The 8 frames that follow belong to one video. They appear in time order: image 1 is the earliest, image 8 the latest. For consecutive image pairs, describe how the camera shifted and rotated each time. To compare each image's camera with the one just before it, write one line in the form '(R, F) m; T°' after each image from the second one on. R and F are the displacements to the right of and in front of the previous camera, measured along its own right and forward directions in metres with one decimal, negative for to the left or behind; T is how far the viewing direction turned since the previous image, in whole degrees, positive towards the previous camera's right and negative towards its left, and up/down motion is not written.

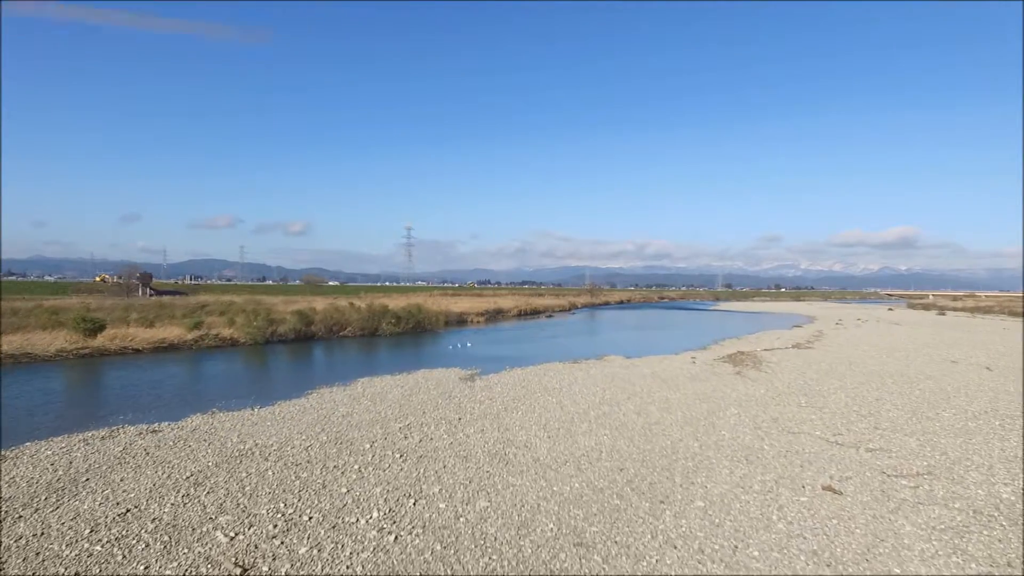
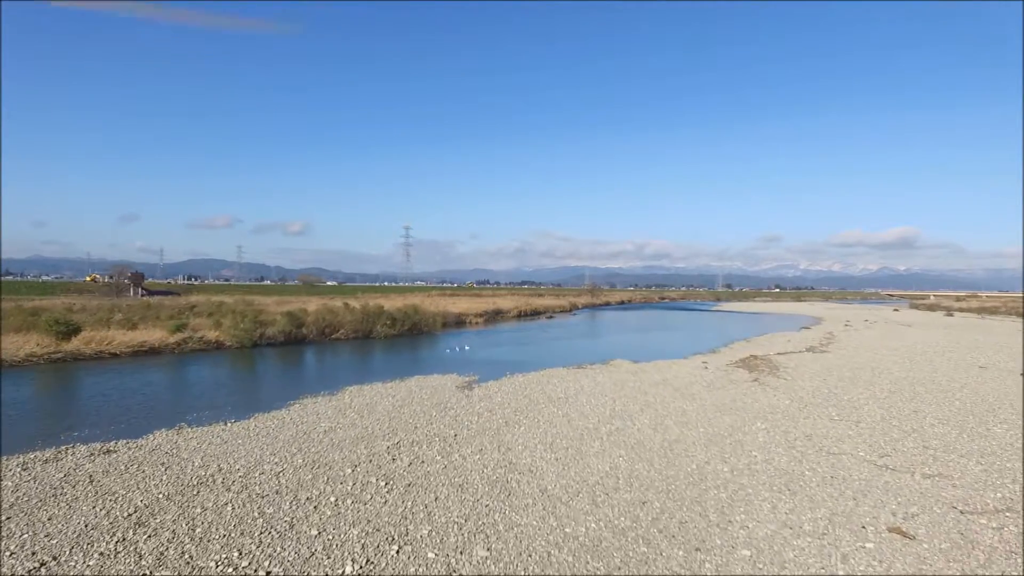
(-0.1, +1.5) m; 0°
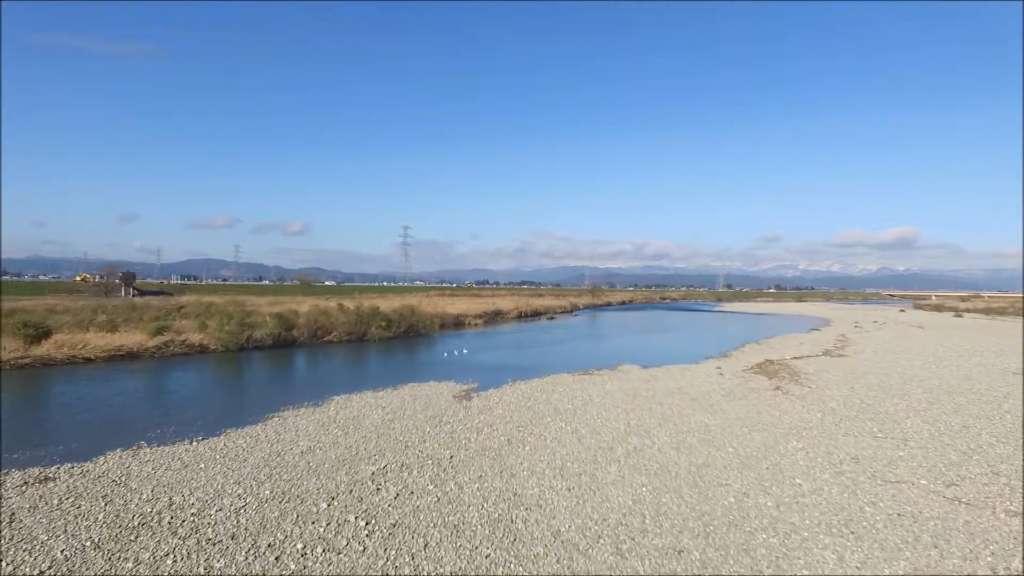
(-0.1, +1.5) m; 0°
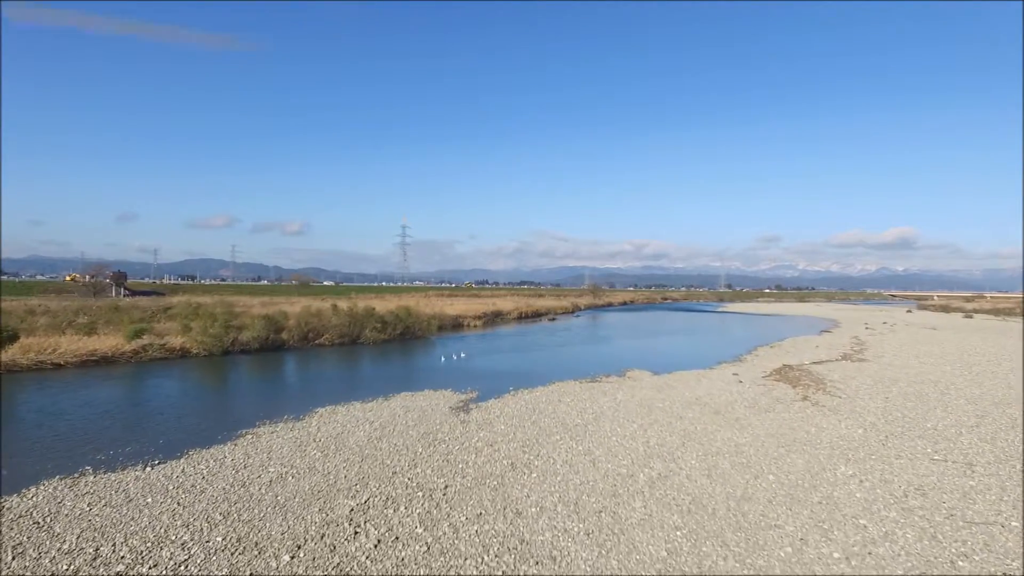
(-0.1, +1.6) m; 0°
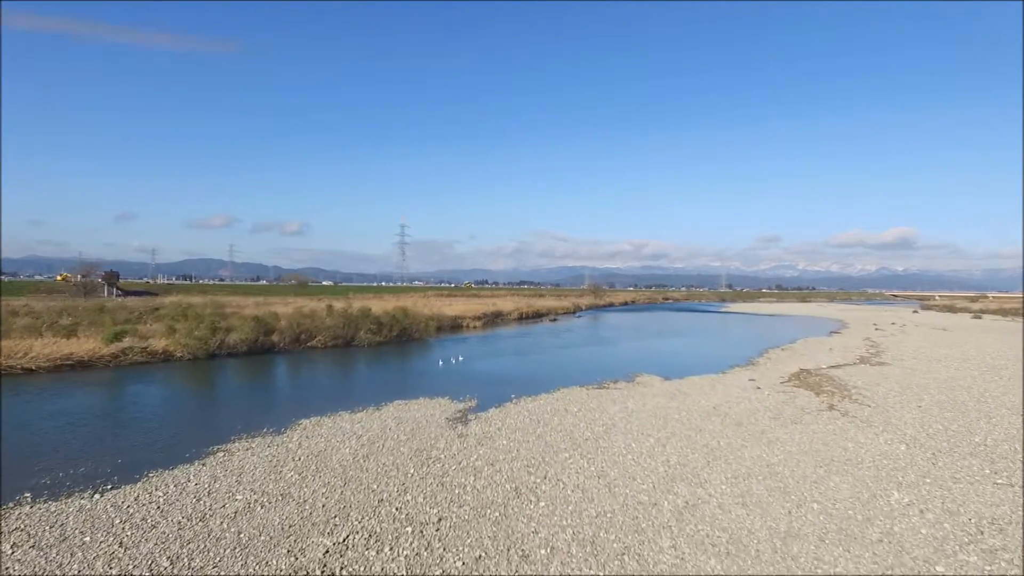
(-0.1, +1.3) m; 0°
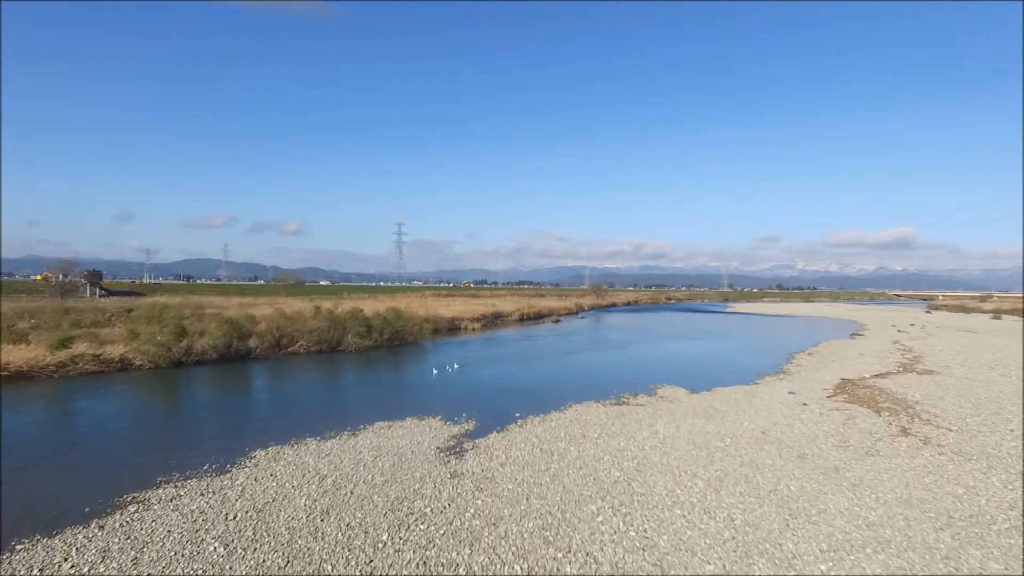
(-0.2, +2.7) m; 0°
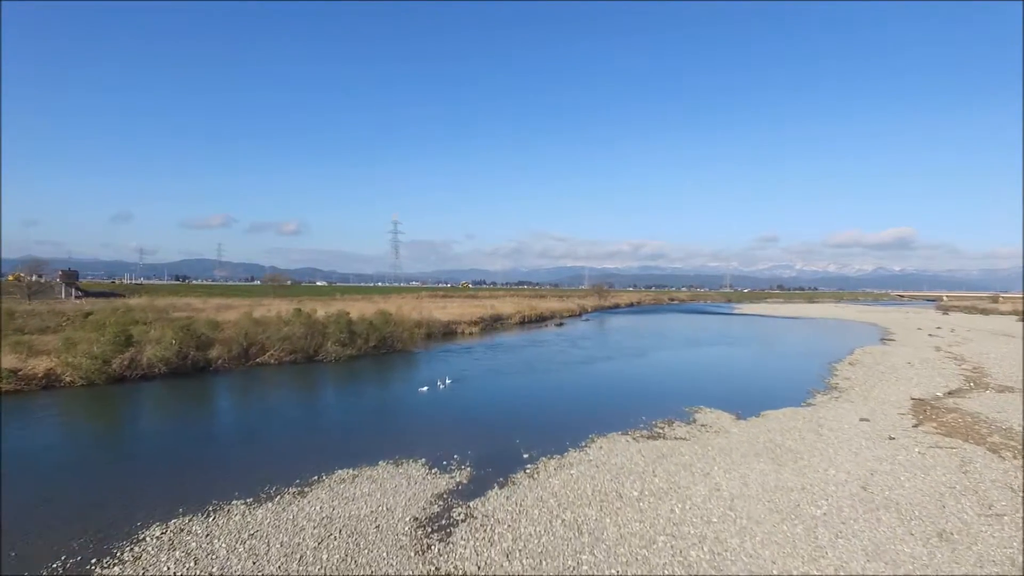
(-0.2, +3.5) m; 0°
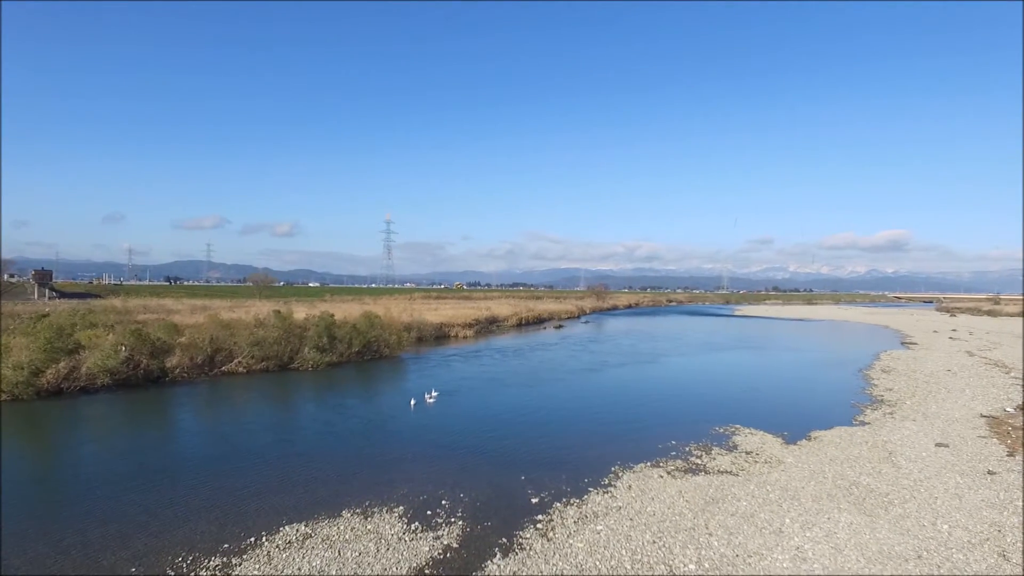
(-0.2, +2.6) m; +1°
